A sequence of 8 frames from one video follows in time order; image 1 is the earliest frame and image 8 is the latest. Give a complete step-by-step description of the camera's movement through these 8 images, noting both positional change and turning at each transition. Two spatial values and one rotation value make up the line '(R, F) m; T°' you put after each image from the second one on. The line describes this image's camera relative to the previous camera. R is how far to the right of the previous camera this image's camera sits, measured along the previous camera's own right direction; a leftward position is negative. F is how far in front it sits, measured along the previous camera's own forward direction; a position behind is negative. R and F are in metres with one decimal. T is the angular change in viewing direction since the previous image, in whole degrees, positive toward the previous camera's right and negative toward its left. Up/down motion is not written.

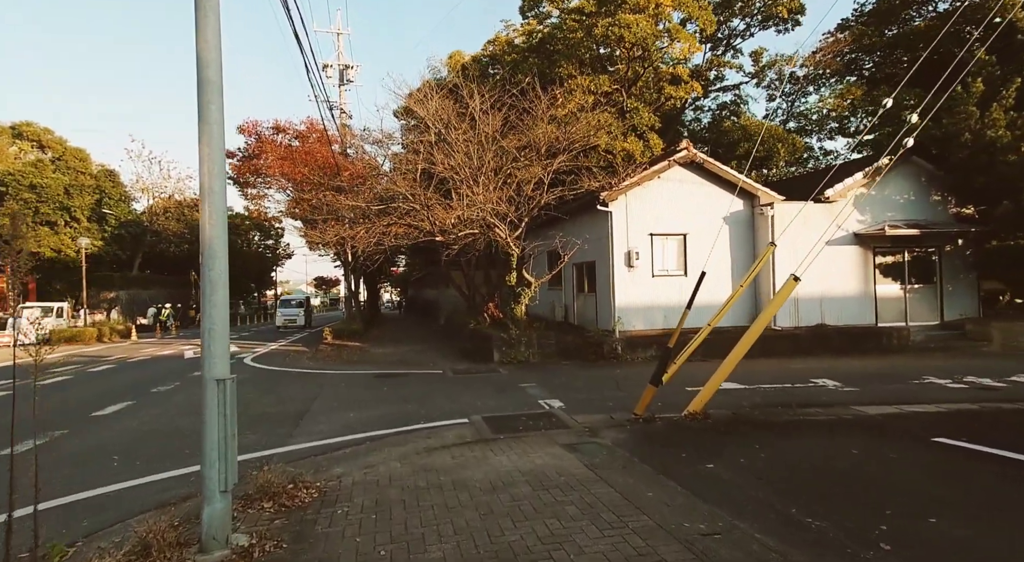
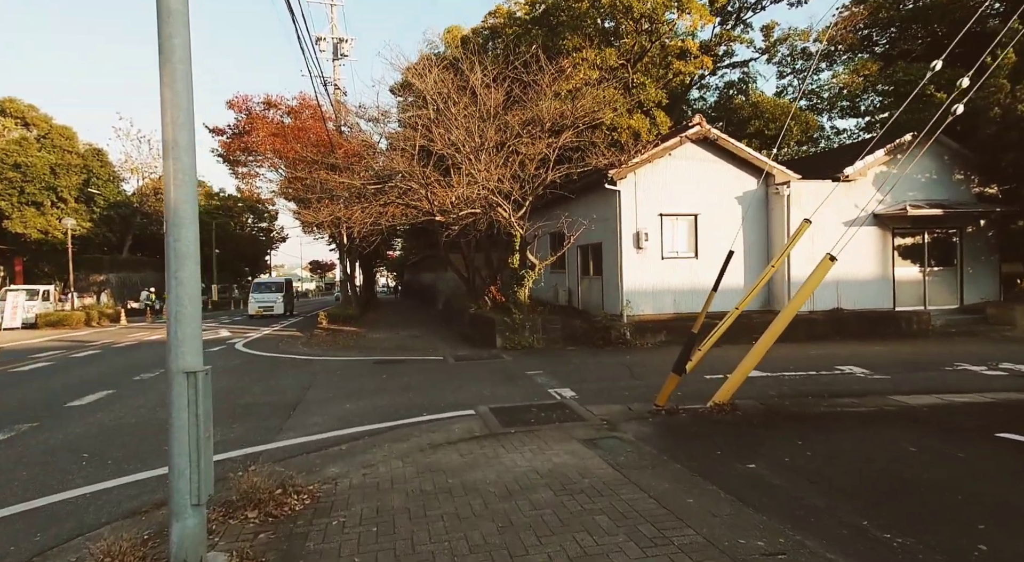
(-0.2, +0.7) m; 0°
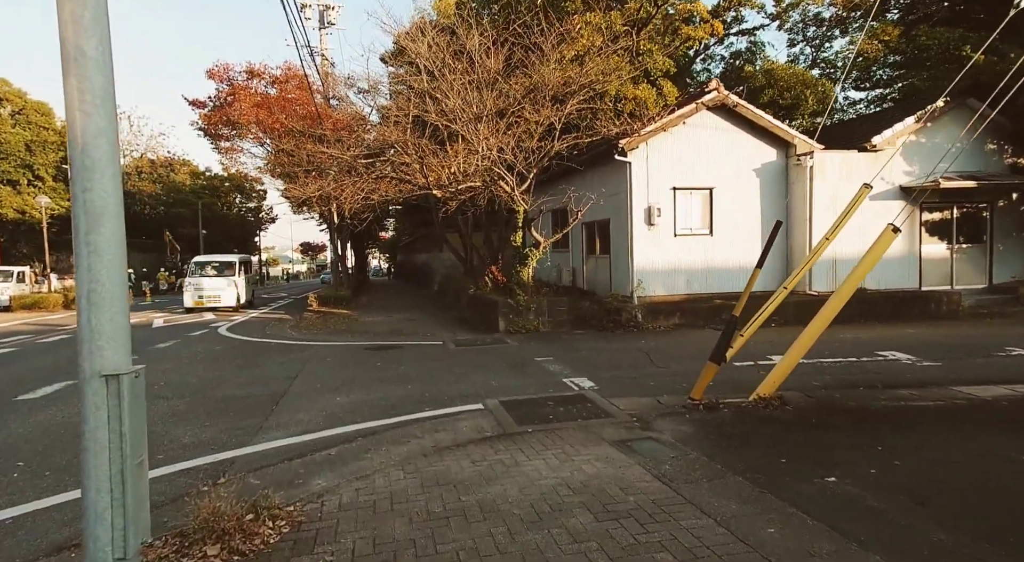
(-0.2, +0.9) m; +1°
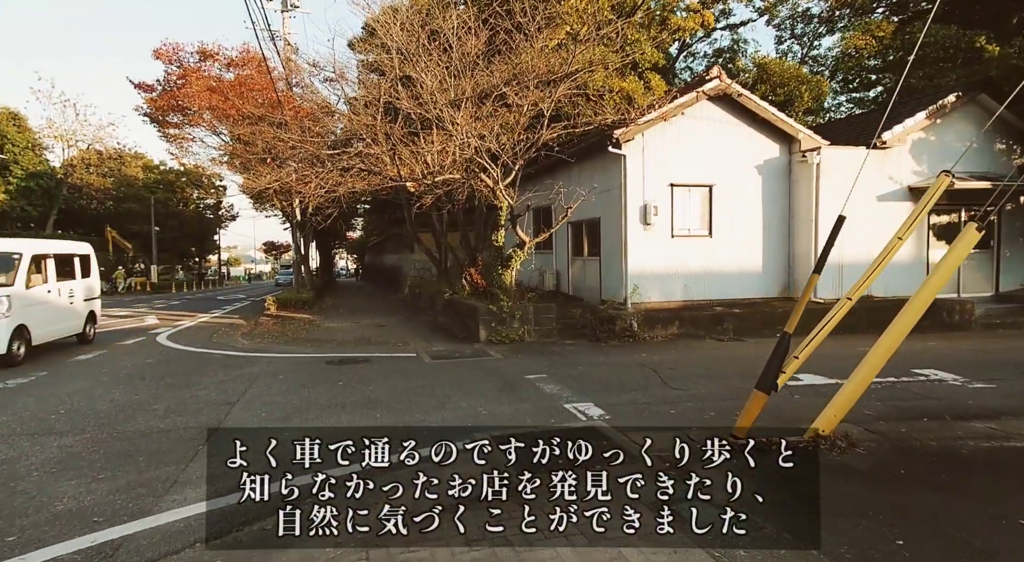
(-0.2, +1.3) m; +3°
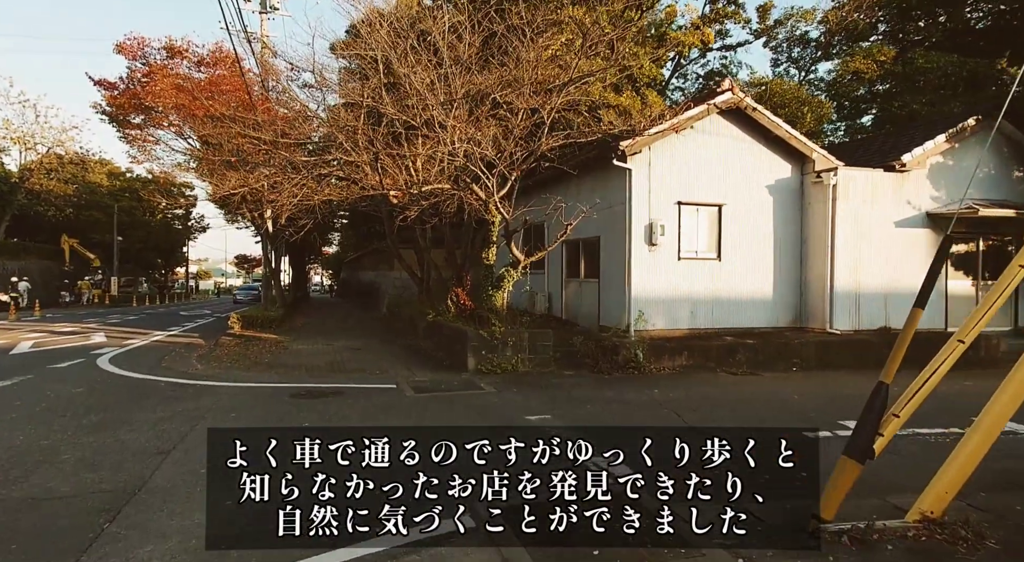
(-0.3, +1.1) m; +2°
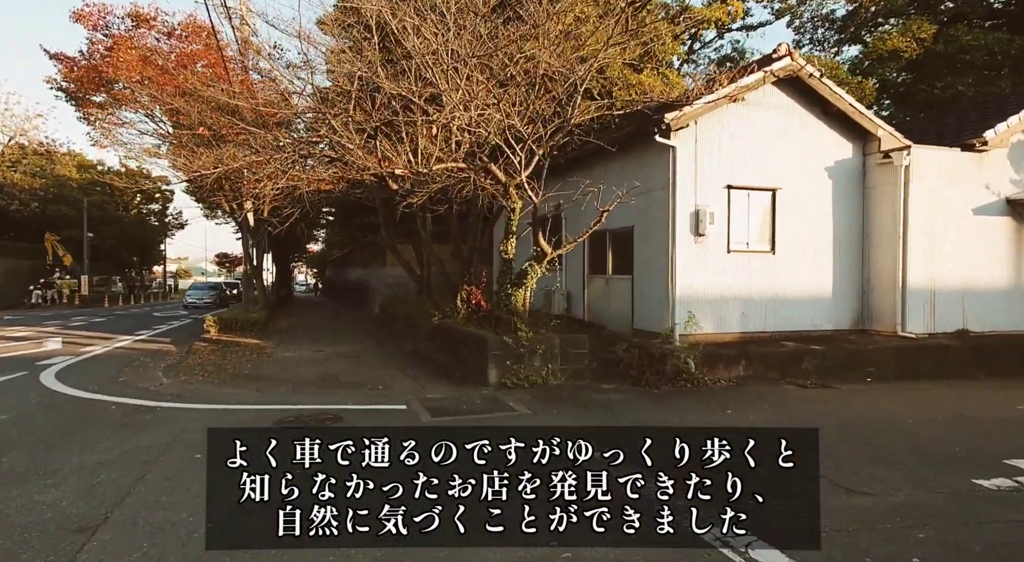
(-0.6, +1.6) m; +1°
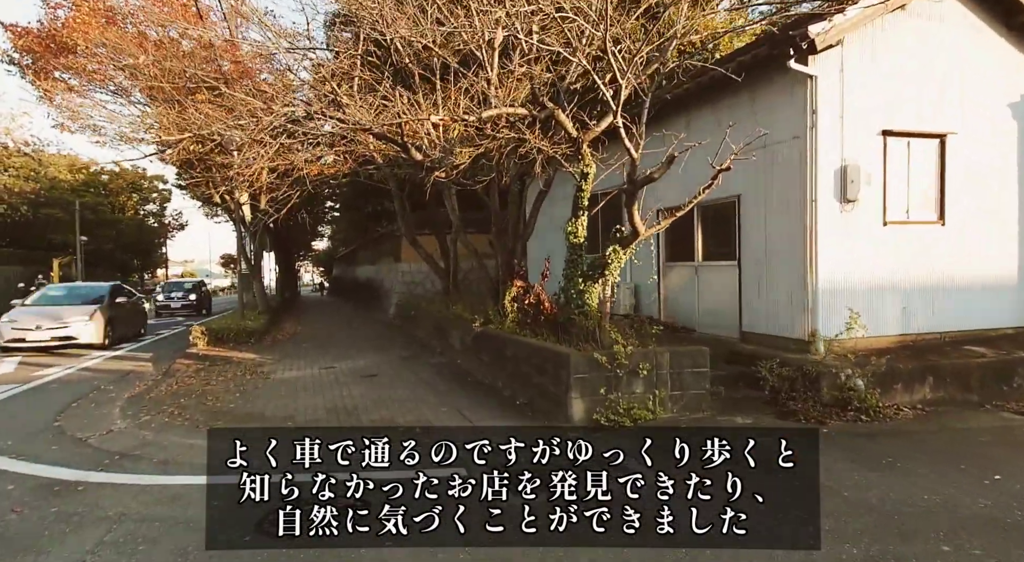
(-0.8, +2.6) m; -1°
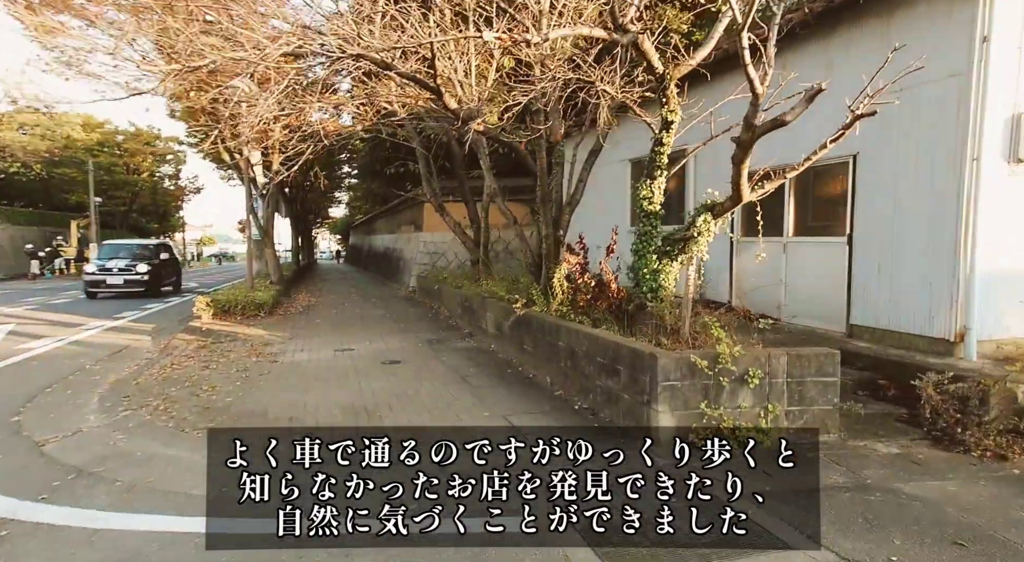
(-0.4, +1.4) m; -1°
